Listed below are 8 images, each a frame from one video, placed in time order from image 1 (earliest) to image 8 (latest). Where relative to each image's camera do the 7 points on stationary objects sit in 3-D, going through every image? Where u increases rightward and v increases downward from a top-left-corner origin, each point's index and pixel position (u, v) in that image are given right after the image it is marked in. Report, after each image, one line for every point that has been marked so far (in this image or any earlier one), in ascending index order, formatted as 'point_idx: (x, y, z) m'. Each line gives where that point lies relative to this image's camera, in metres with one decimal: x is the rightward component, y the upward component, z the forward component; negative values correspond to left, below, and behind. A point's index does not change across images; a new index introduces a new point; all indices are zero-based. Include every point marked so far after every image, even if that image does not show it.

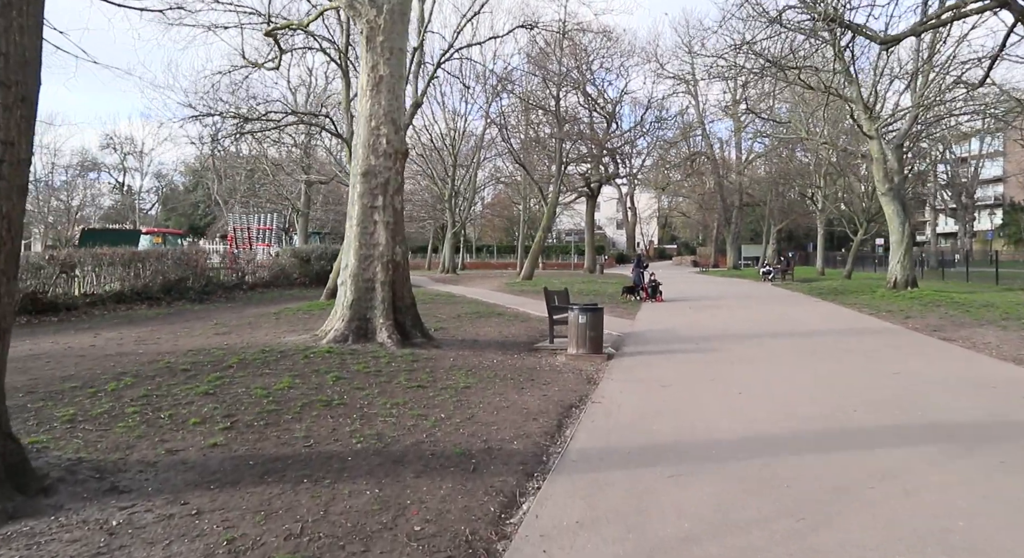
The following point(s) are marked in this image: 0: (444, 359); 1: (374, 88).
0: (-1.2, -1.4, +11.0) m
1: (-2.7, +3.8, +12.8) m
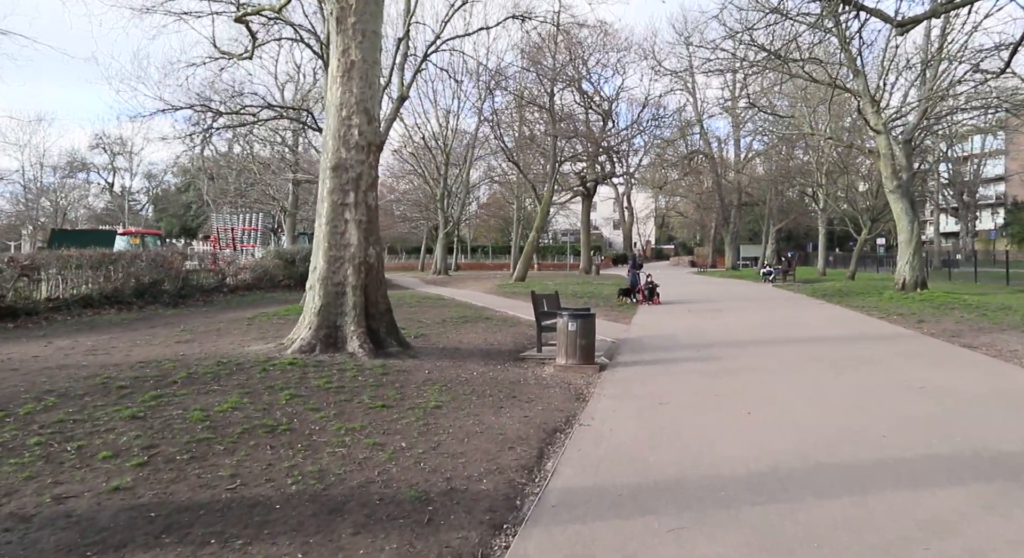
0: (-1.5, -1.4, +10.0) m
1: (-3.0, +3.7, +11.7) m
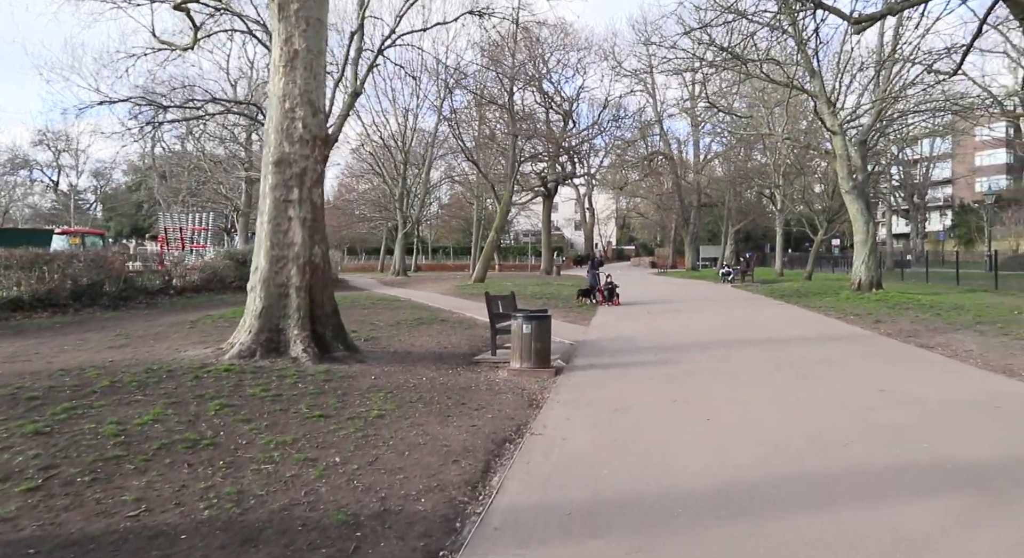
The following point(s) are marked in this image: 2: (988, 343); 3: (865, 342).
0: (-2.2, -1.4, +9.4) m
1: (-3.8, +3.7, +11.1) m
2: (+8.2, -1.1, +11.2) m
3: (+6.4, -1.2, +11.8) m
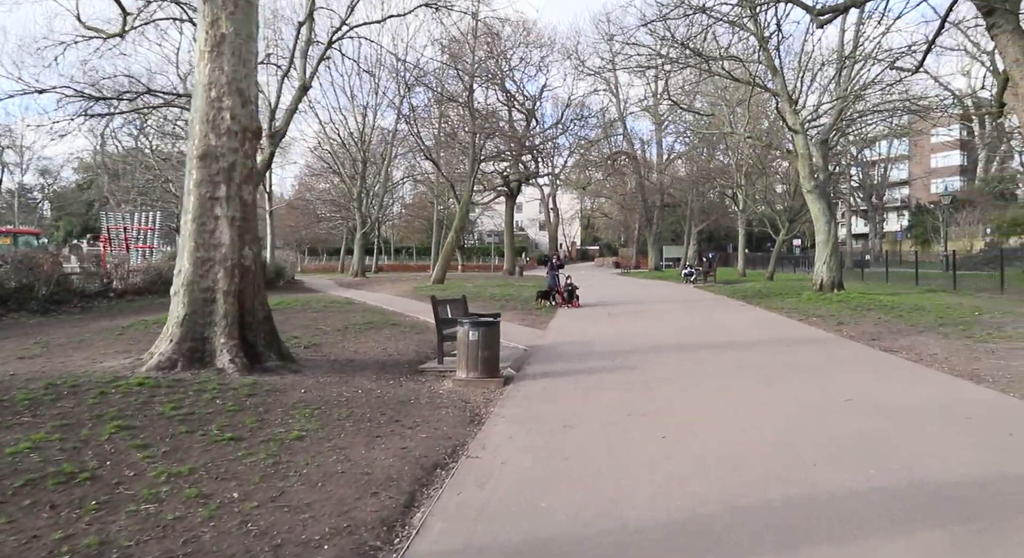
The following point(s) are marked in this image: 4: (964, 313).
0: (-2.9, -1.5, +8.6) m
1: (-4.7, +3.6, +10.2) m
2: (+7.4, -1.1, +10.9) m
3: (+5.6, -1.2, +11.4) m
4: (+10.3, -0.8, +14.8) m
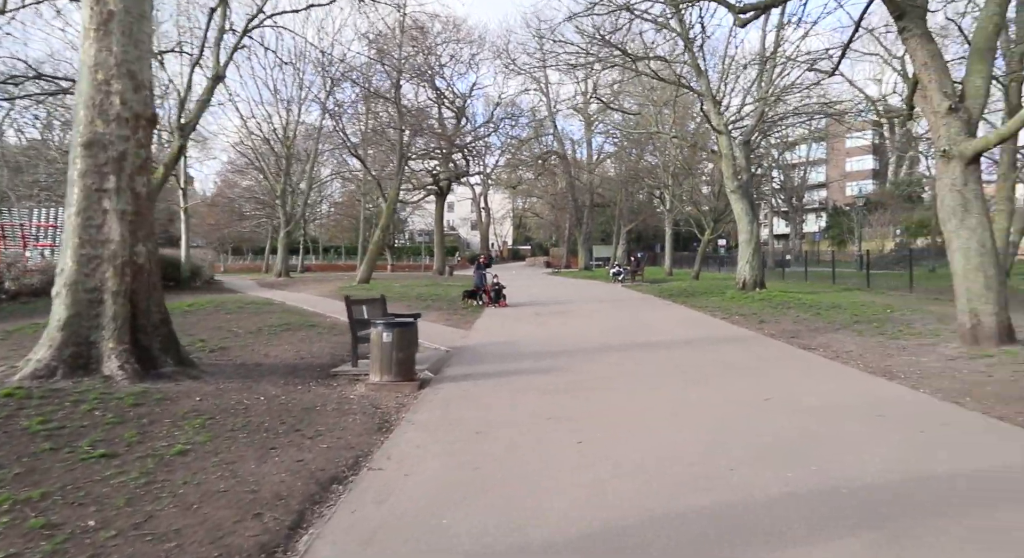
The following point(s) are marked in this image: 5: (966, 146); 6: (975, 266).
0: (-3.9, -1.5, +7.9) m
1: (-5.9, +3.6, +9.3) m
2: (+6.1, -1.1, +11.2) m
3: (+4.2, -1.2, +11.5) m
4: (+8.6, -0.8, +15.3) m
5: (+6.8, +2.0, +9.7) m
6: (+6.9, +0.2, +9.7) m
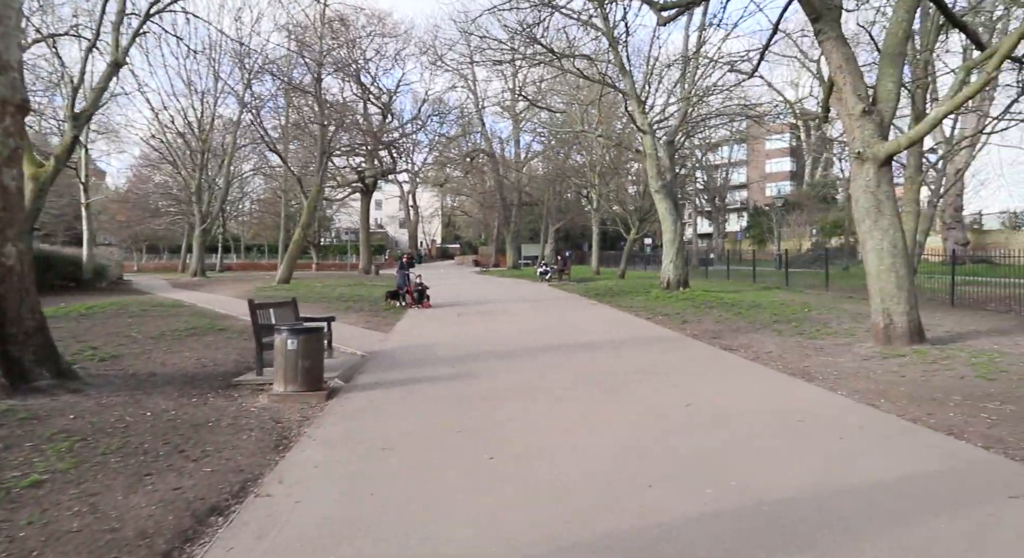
0: (-4.9, -1.5, +7.0) m
1: (-7.0, +3.6, +8.2) m
2: (+4.7, -1.1, +11.3) m
3: (+2.8, -1.2, +11.4) m
4: (+6.8, -0.7, +15.7) m
5: (+5.6, +2.0, +9.9) m
6: (+5.7, +0.2, +9.9) m
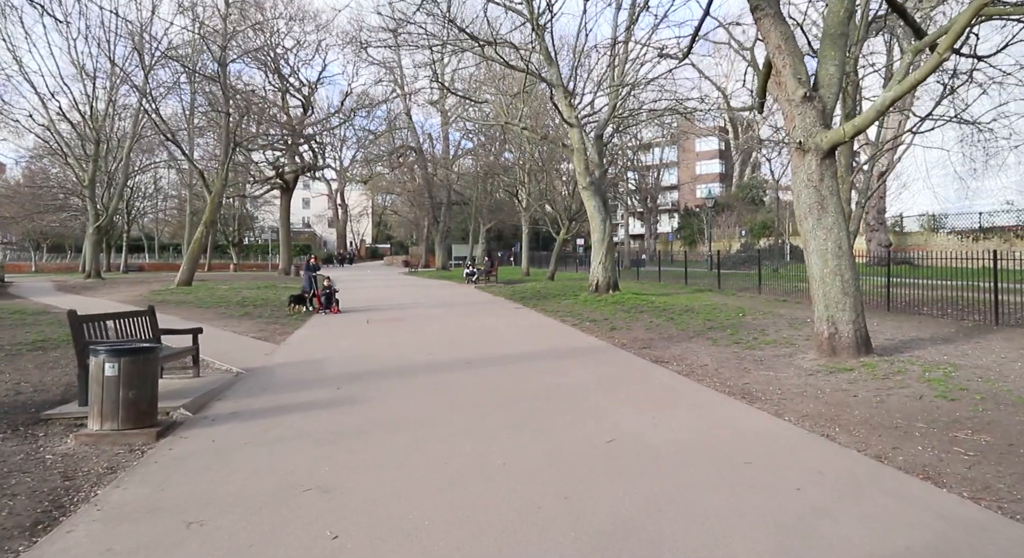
0: (-5.9, -1.6, +5.0) m
1: (-8.1, +3.5, +6.0) m
2: (+3.3, -1.2, +10.2) m
3: (+1.4, -1.2, +10.2) m
4: (+4.9, -0.8, +14.8) m
5: (+4.3, +1.9, +8.9) m
6: (+4.4, +0.1, +8.9) m
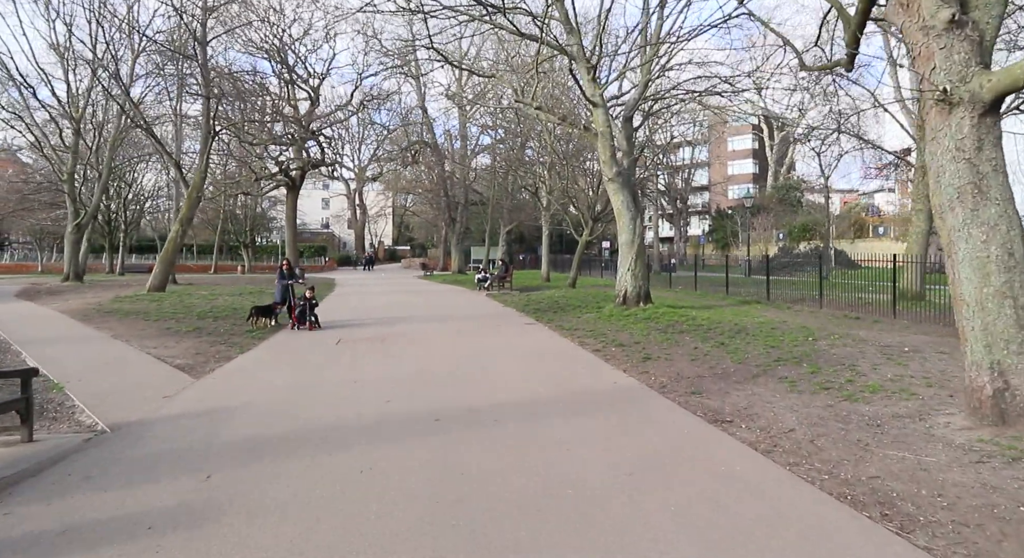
0: (-6.2, -1.7, +2.2) m
1: (-8.3, +3.4, +3.2) m
2: (+3.2, -1.4, +7.0) m
3: (+1.3, -1.4, +7.1) m
4: (+5.0, -1.0, +11.5) m
5: (+4.1, +1.7, +5.6) m
6: (+4.3, -0.1, +5.7) m
